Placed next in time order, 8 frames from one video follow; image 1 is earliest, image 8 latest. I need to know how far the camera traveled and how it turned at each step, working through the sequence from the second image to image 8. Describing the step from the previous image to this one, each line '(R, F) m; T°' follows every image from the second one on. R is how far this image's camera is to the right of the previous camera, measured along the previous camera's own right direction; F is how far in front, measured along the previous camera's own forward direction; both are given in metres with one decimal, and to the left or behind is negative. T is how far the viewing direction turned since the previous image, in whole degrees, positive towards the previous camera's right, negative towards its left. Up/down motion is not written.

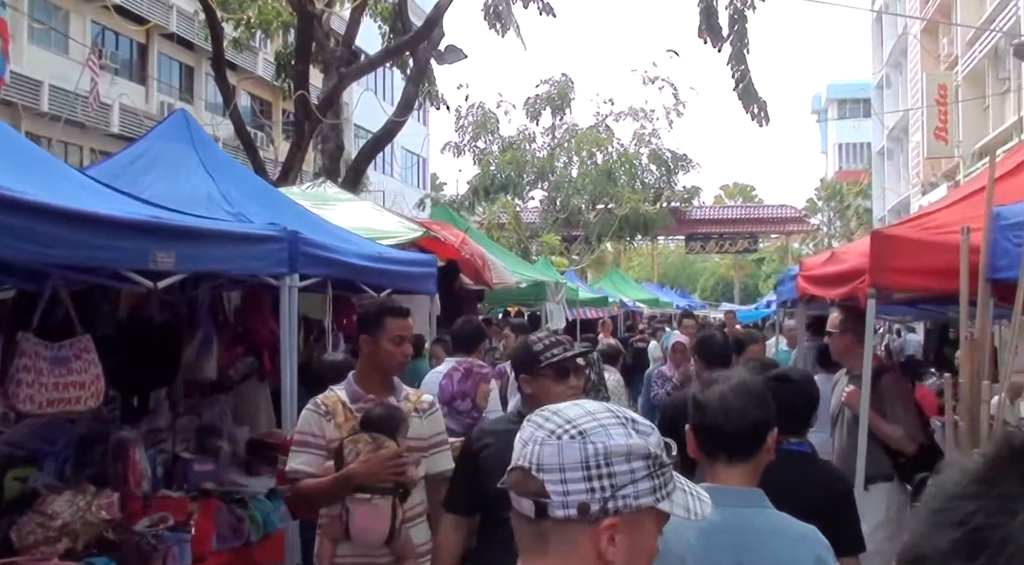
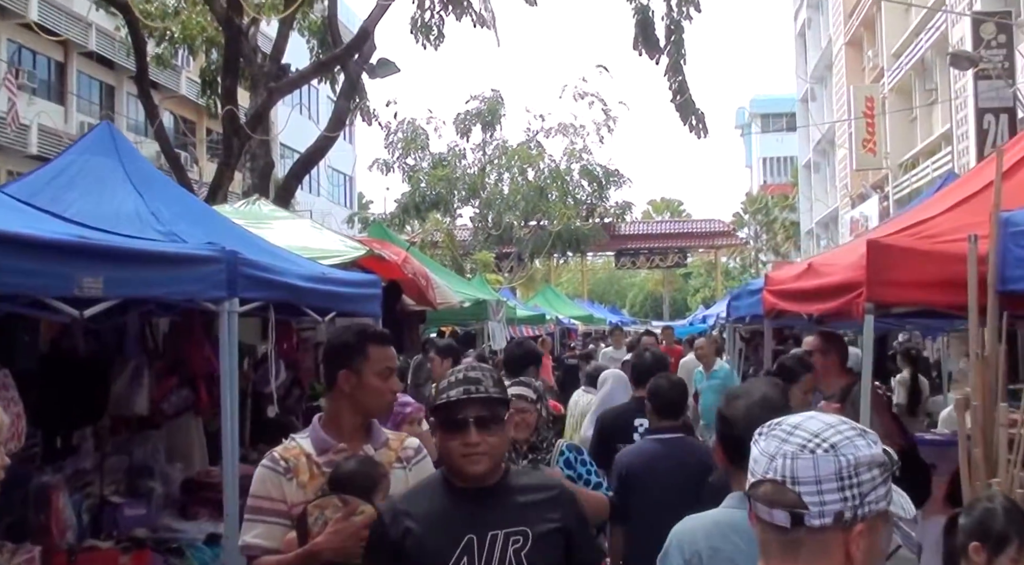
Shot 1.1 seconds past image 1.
(-0.2, +0.4) m; +4°
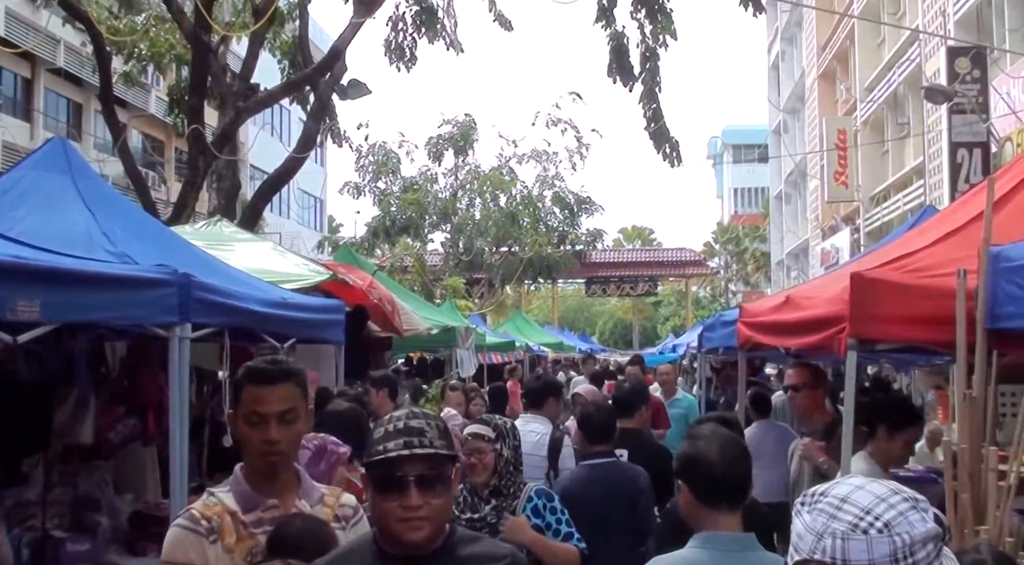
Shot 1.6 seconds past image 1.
(0.0, +0.2) m; +2°
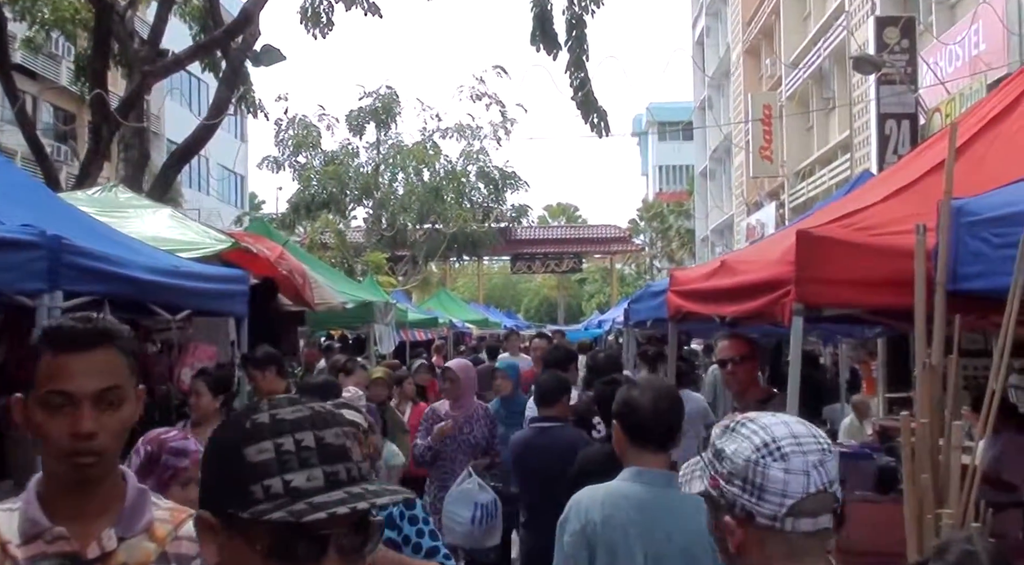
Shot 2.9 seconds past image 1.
(+0.1, +0.5) m; +4°
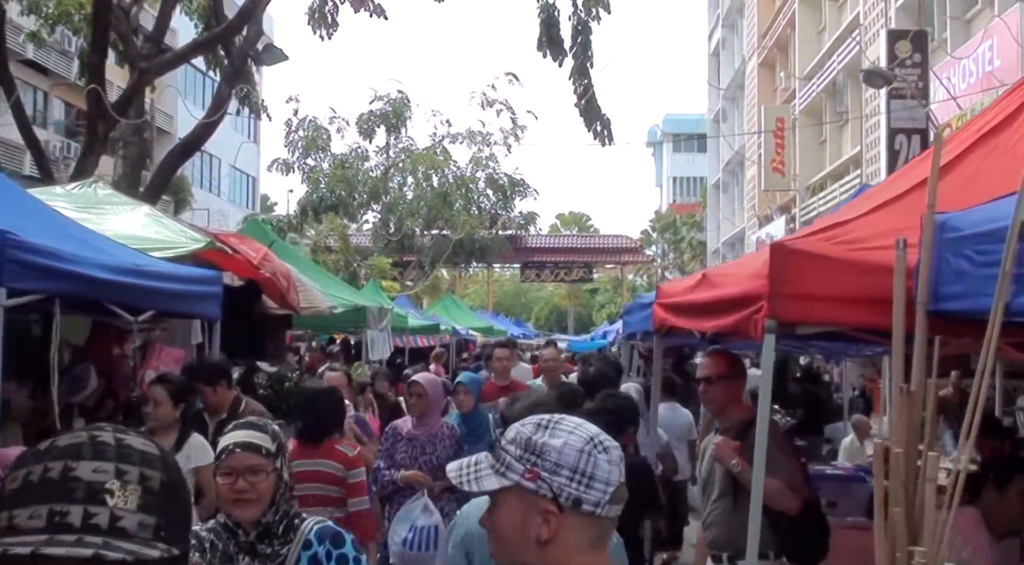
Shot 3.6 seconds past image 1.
(+0.2, +0.2) m; -1°
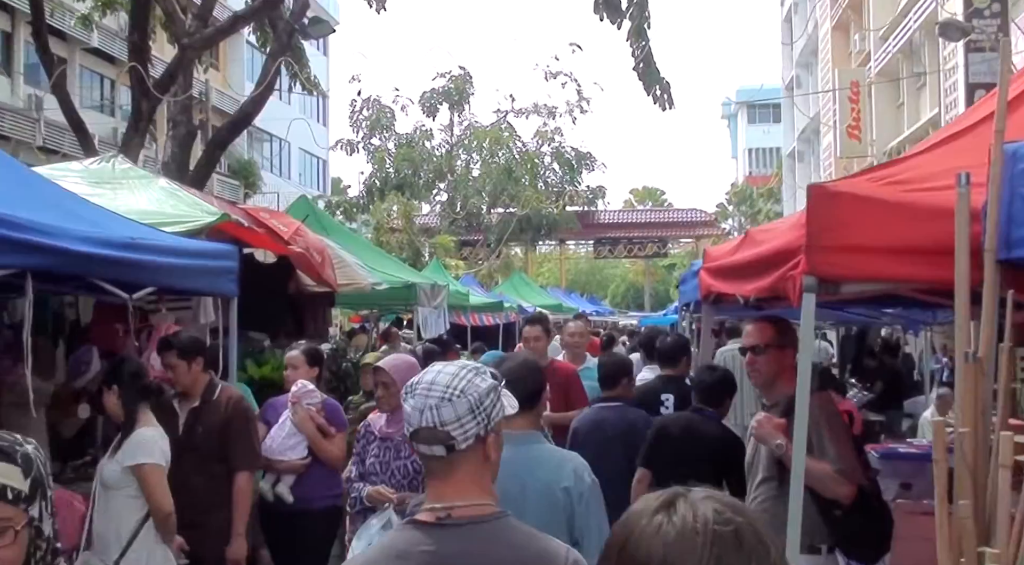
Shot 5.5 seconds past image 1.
(+0.2, +0.5) m; -4°
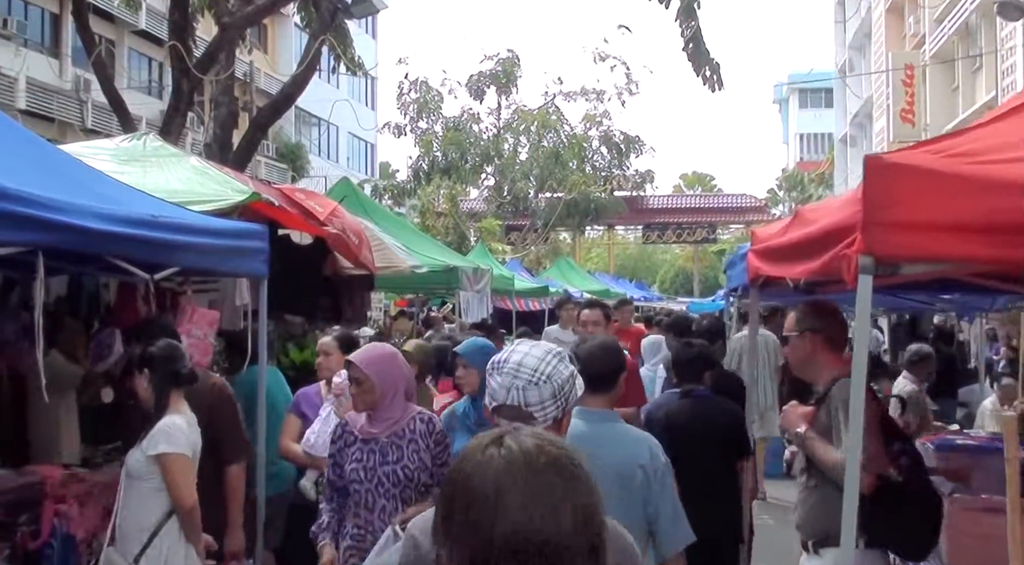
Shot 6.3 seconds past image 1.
(+0.1, +0.2) m; -3°
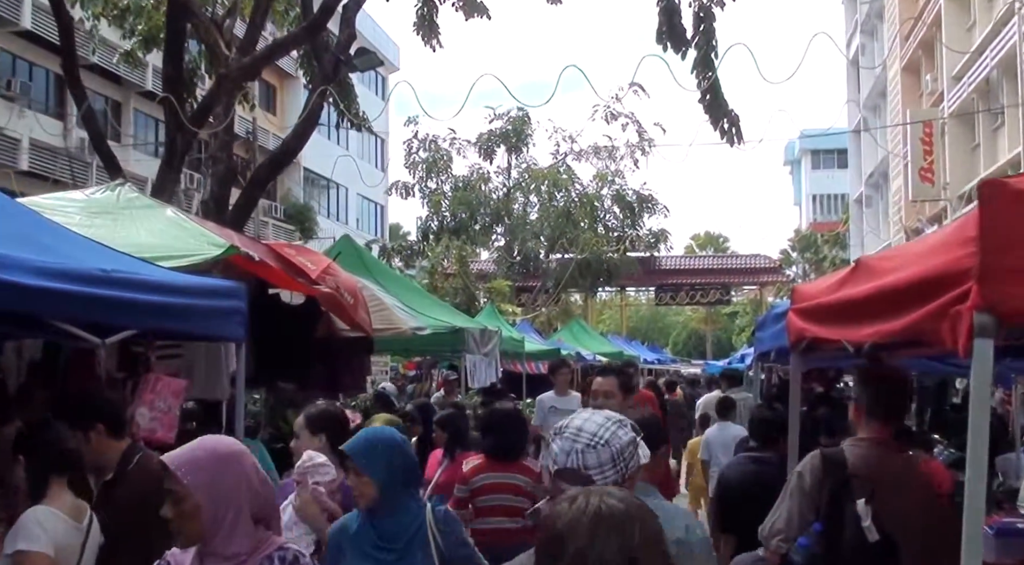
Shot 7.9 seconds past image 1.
(0.0, +0.7) m; -1°
